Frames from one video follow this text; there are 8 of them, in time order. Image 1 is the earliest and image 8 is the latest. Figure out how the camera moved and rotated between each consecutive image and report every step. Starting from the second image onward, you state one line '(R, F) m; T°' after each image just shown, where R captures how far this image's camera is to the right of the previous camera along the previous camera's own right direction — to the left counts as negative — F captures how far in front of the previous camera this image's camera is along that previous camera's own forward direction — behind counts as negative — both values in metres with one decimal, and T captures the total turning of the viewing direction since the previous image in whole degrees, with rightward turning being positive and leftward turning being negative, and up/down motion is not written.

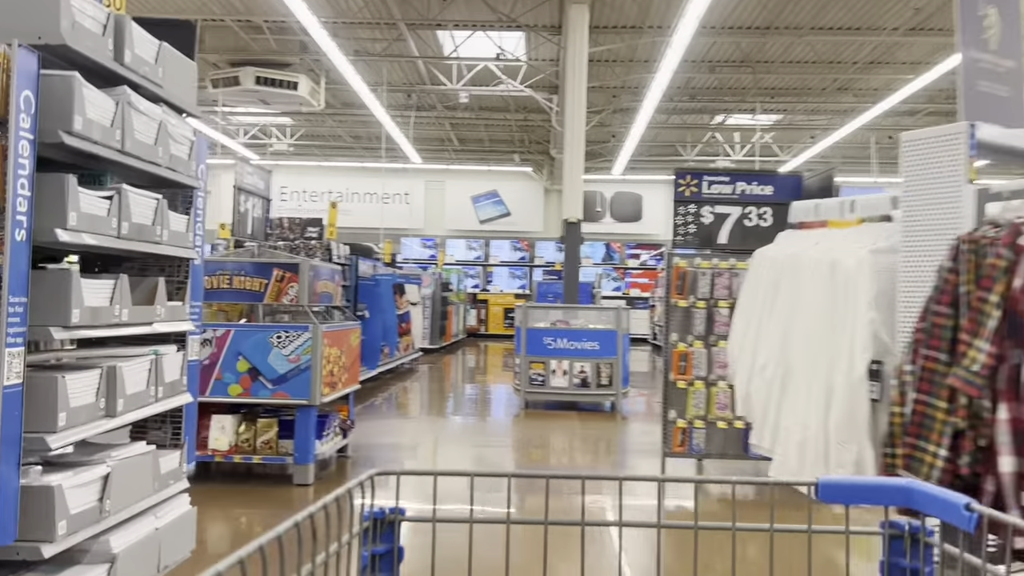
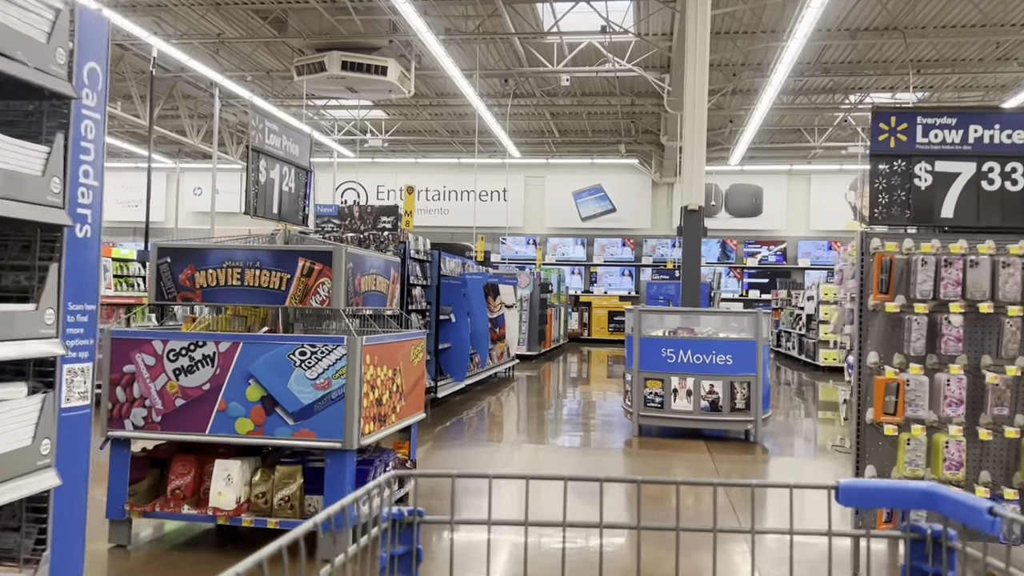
(-0.1, +1.4) m; -7°
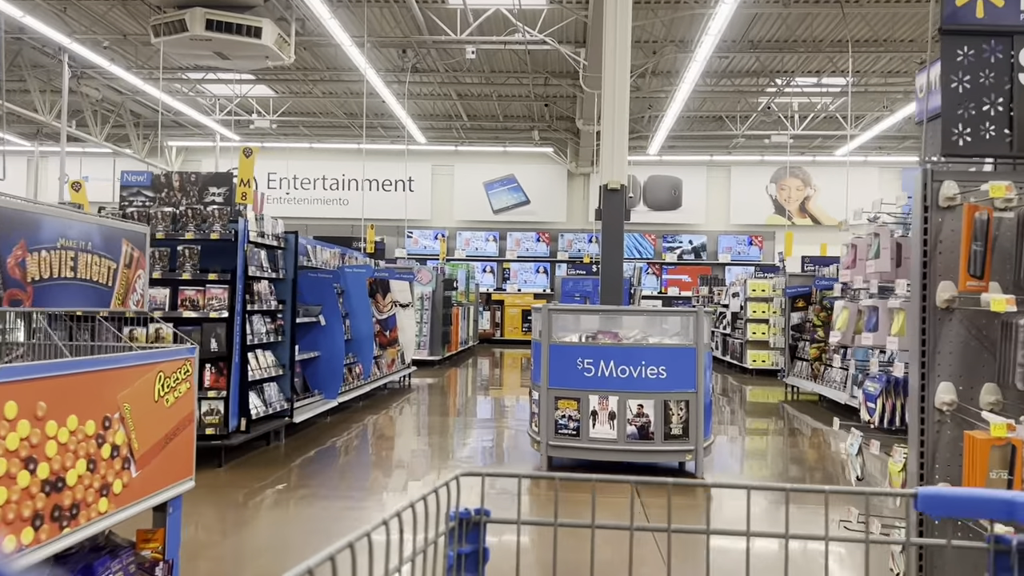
(+0.3, +1.5) m; +6°
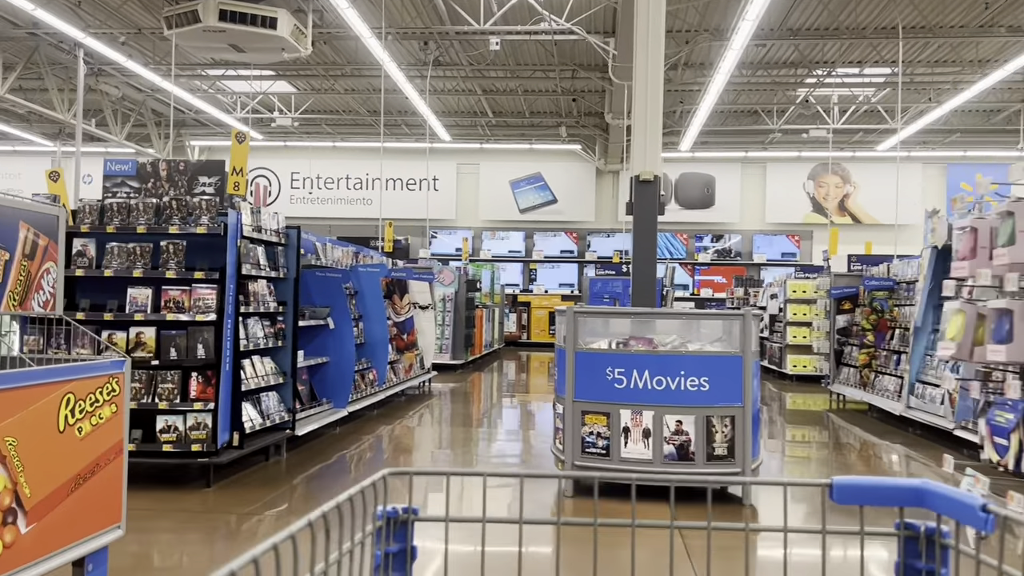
(0.0, +0.6) m; -2°
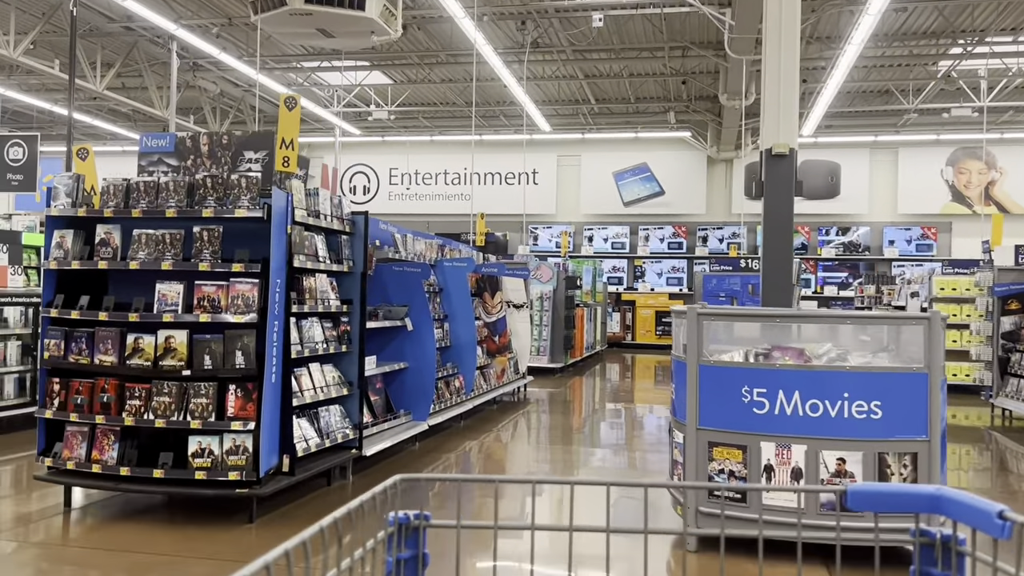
(0.0, +0.9) m; -7°
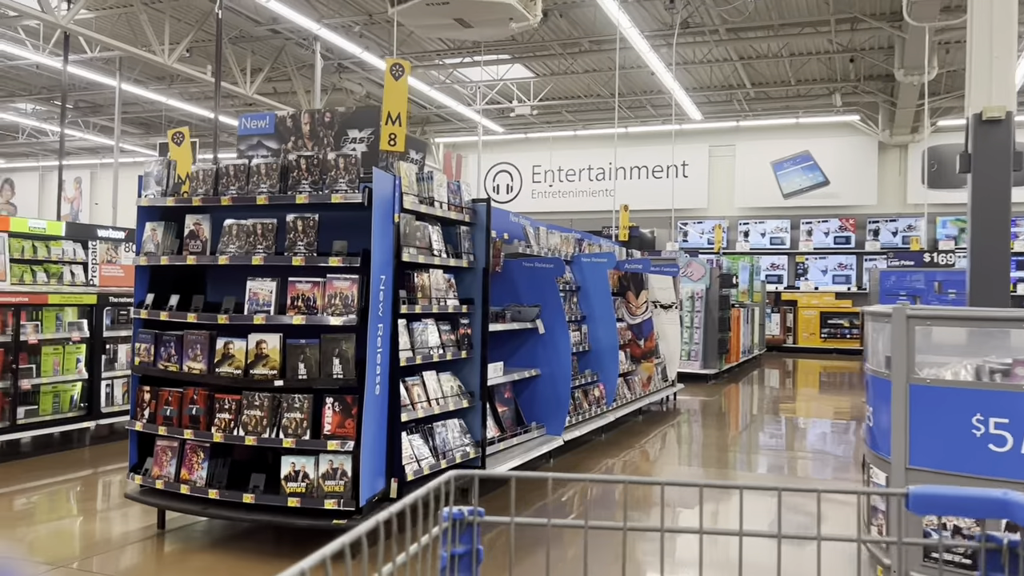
(0.0, +0.7) m; -10°
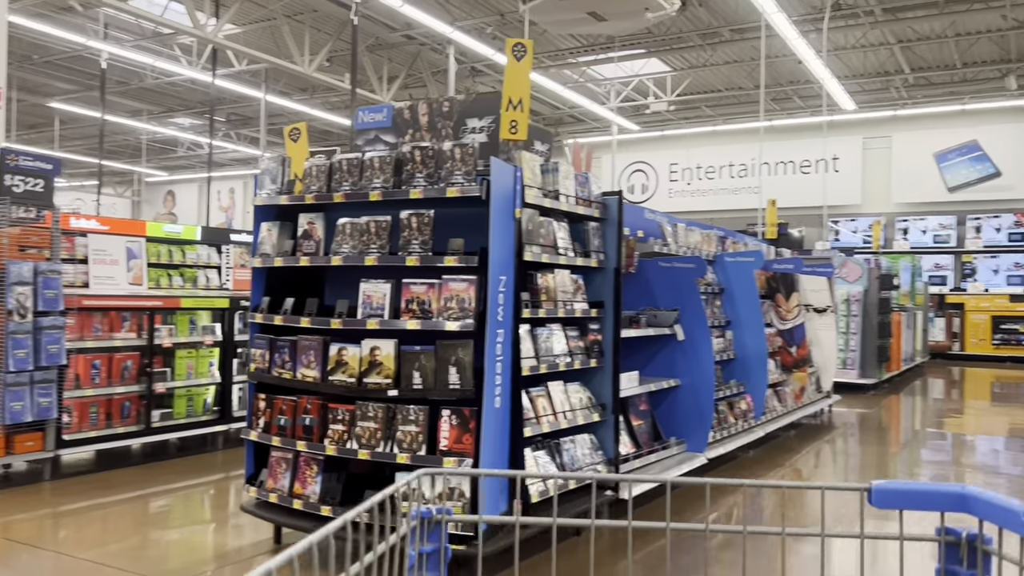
(0.0, +0.3) m; -9°
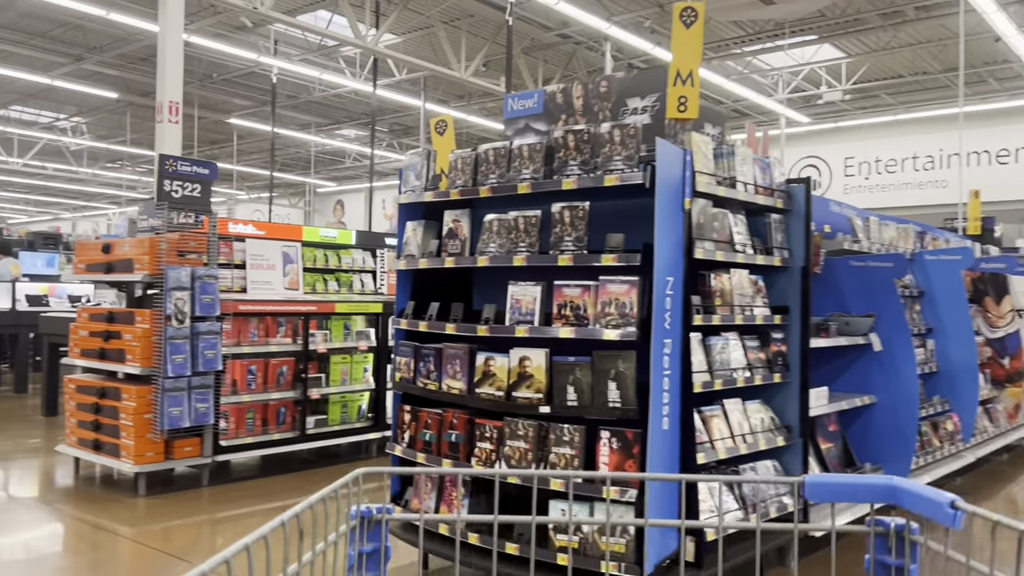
(0.0, +0.3) m; -11°
